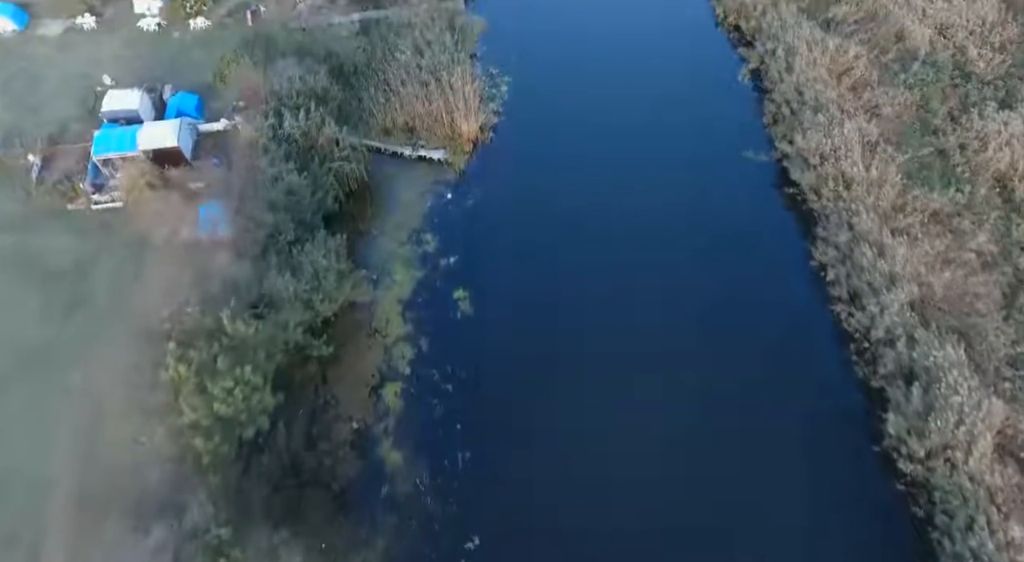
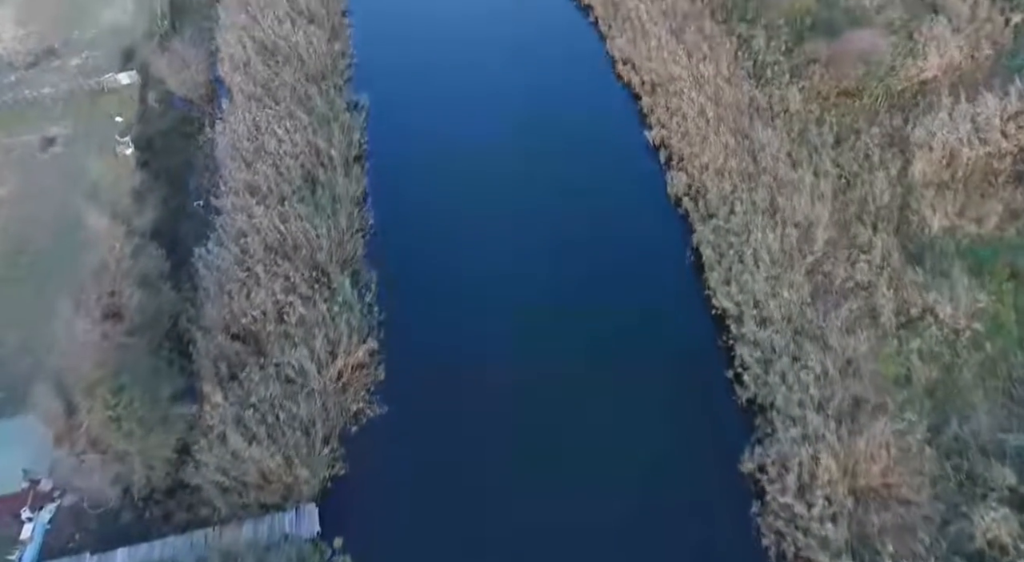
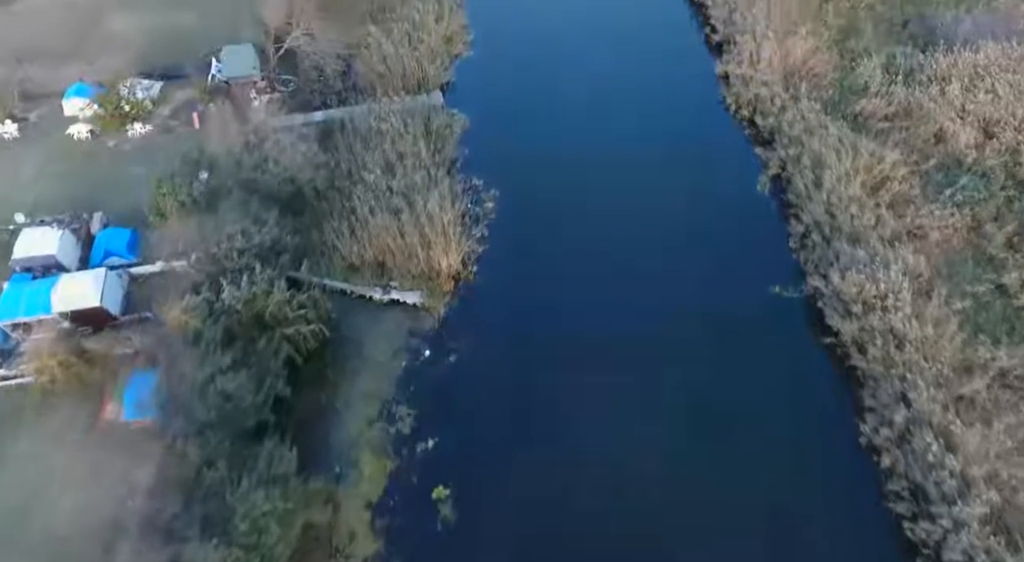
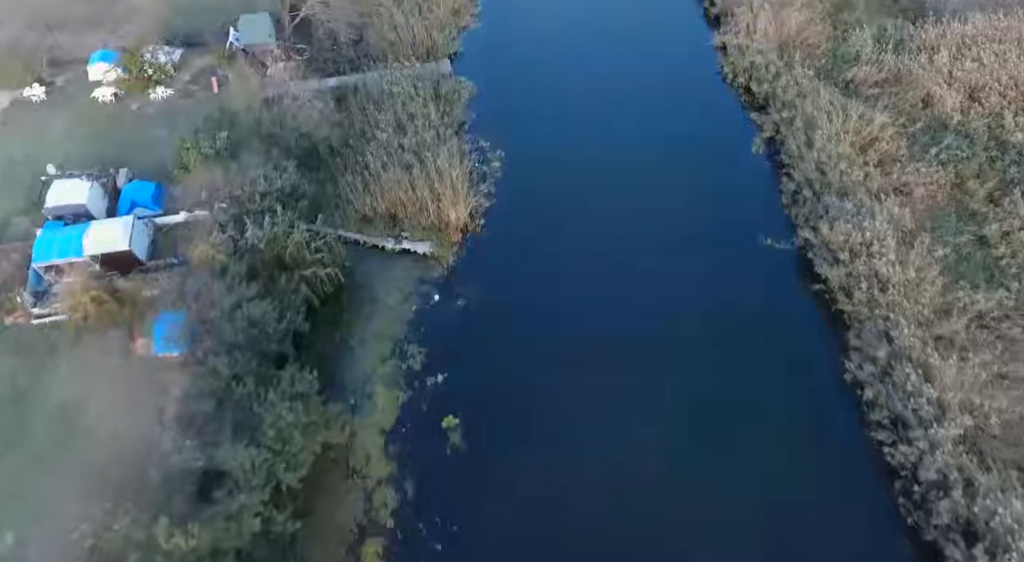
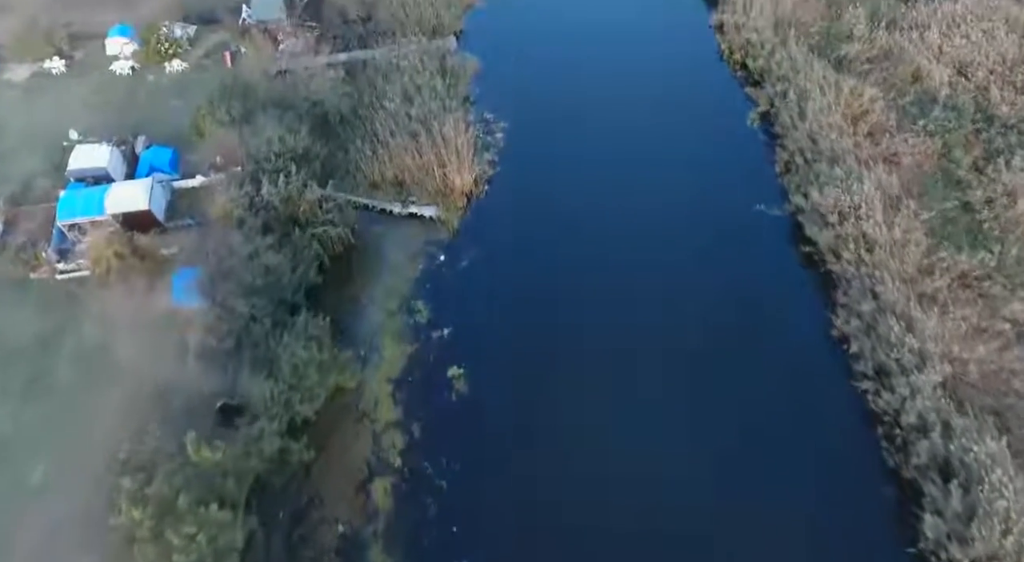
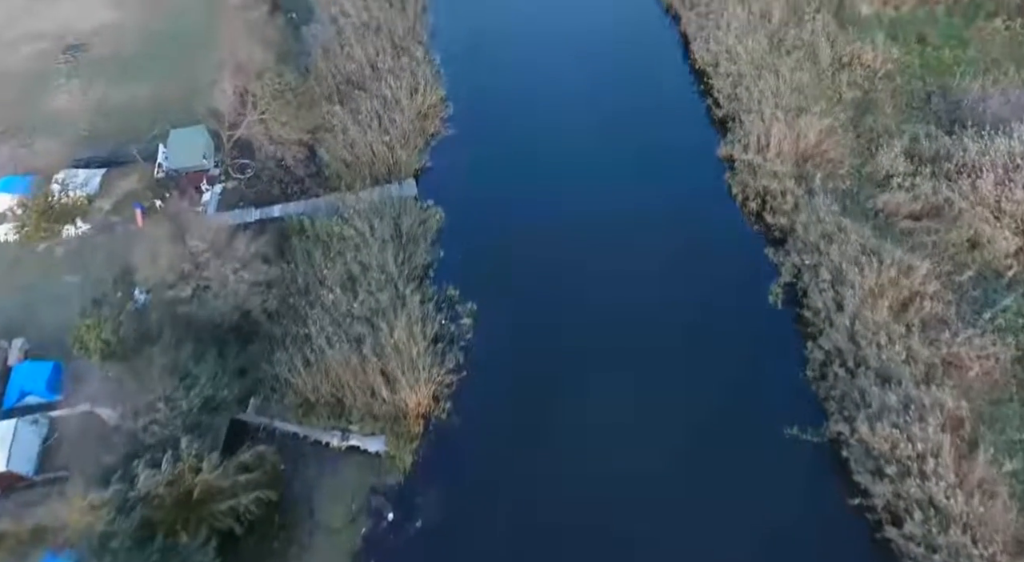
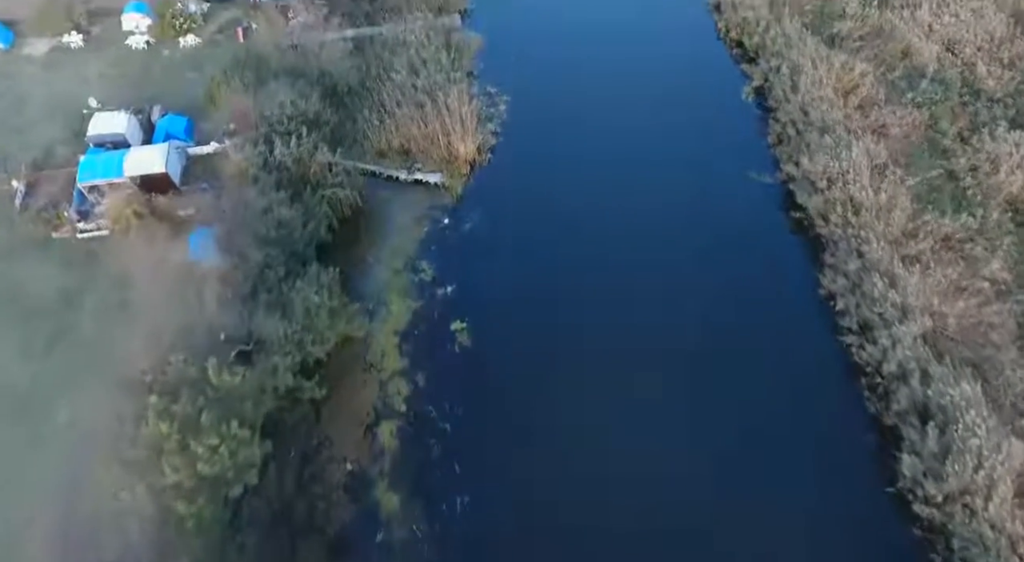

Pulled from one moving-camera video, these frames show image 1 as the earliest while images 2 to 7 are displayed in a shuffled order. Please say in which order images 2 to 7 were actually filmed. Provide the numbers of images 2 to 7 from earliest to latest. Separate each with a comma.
7, 5, 4, 3, 6, 2
